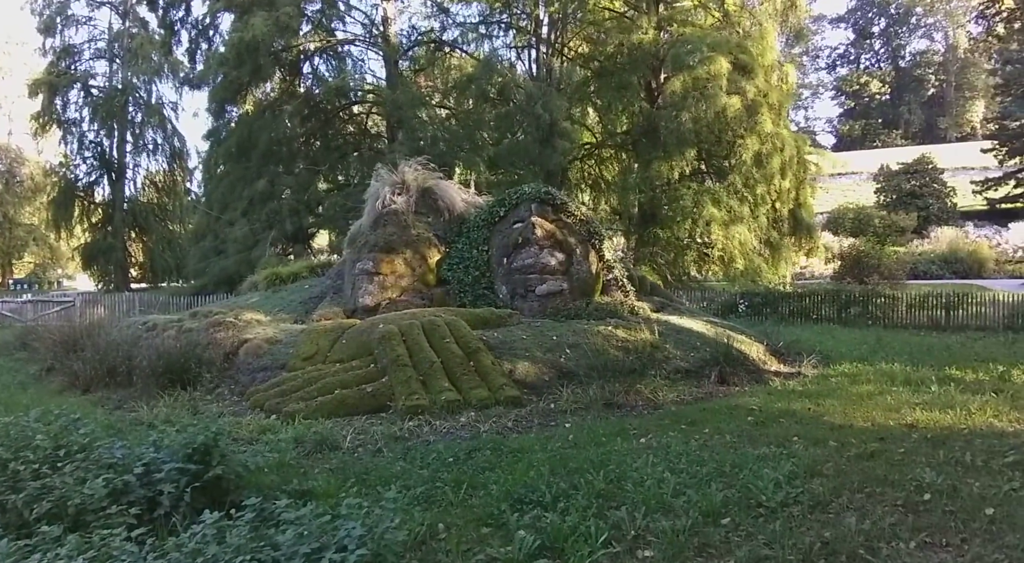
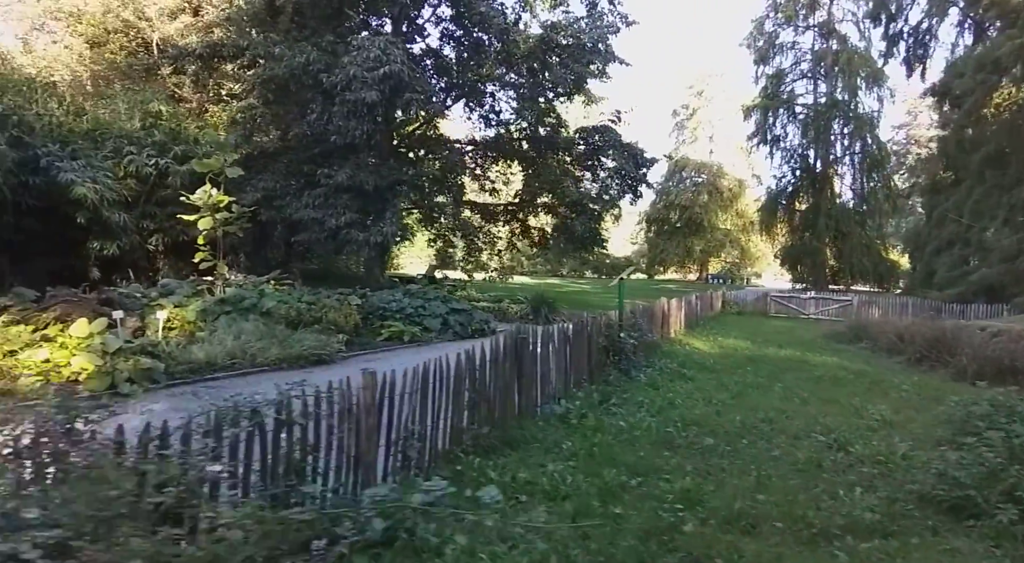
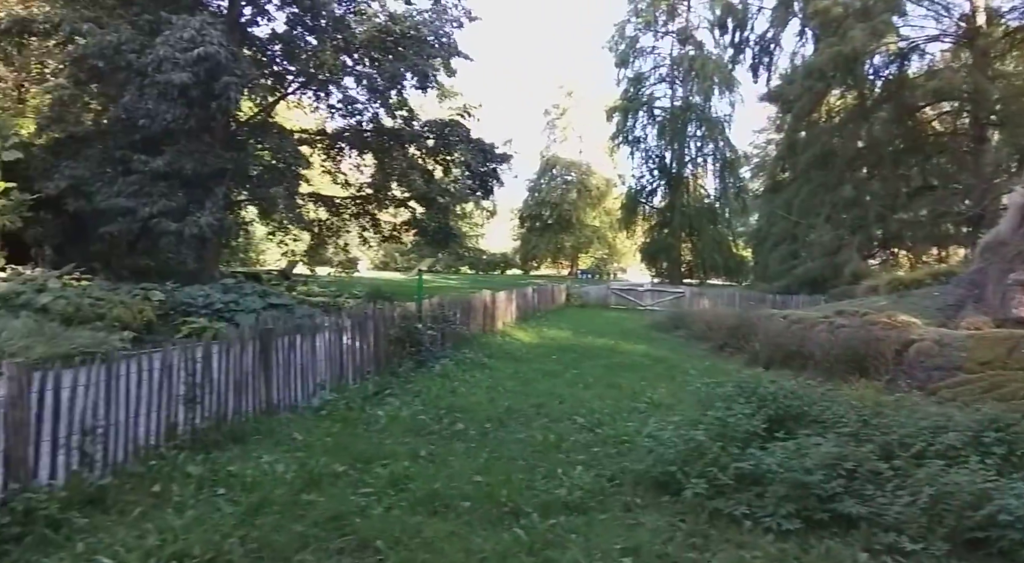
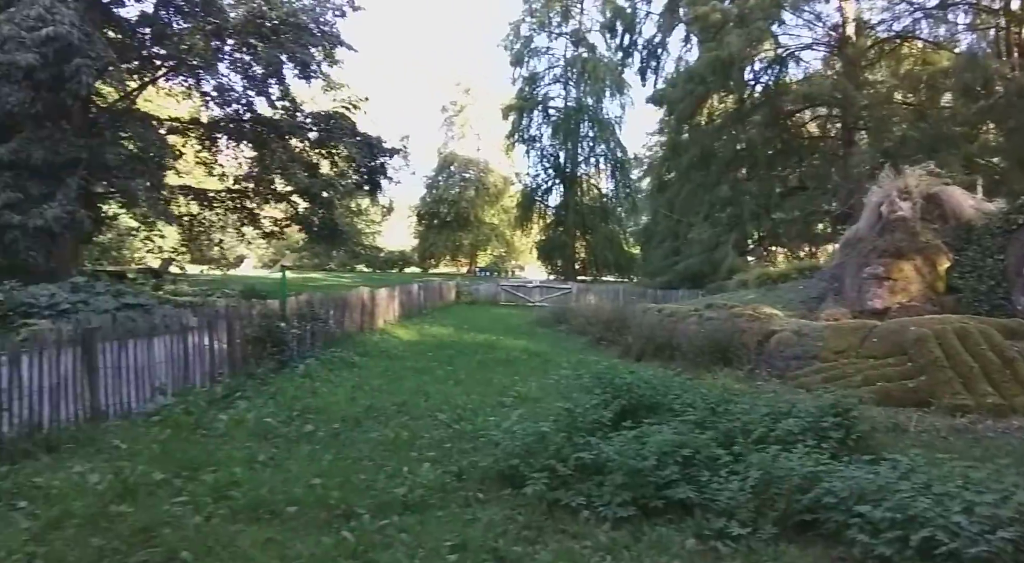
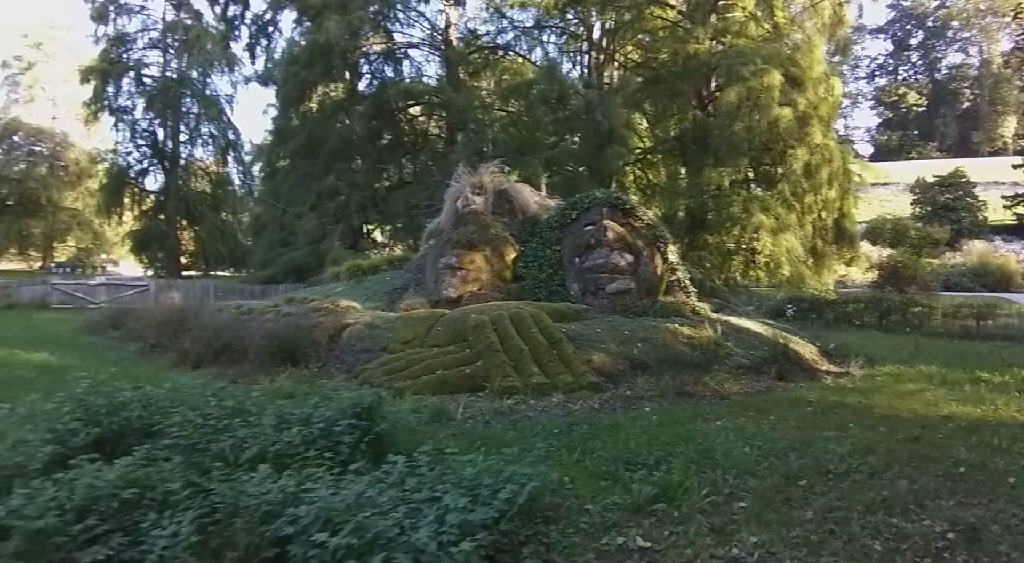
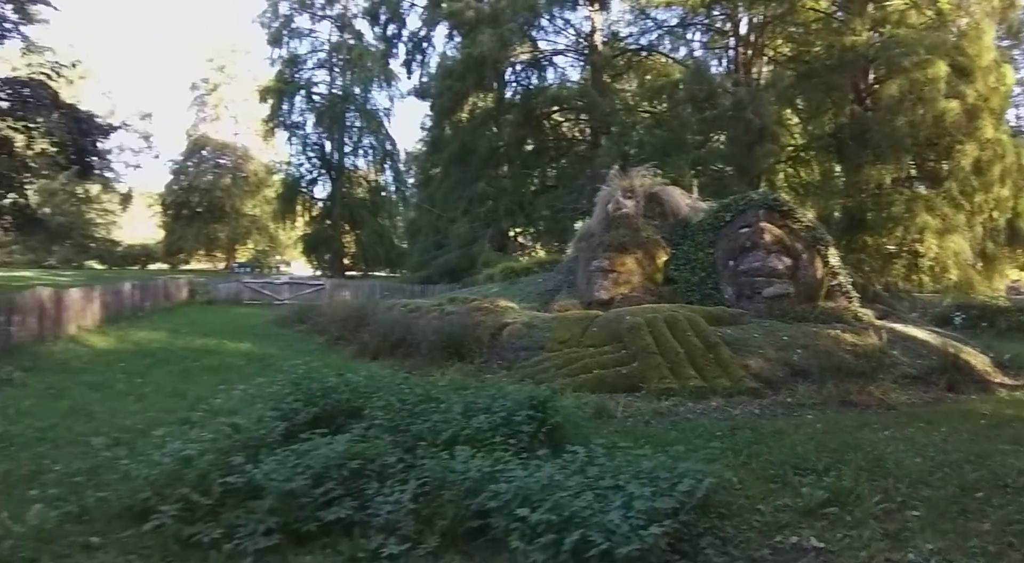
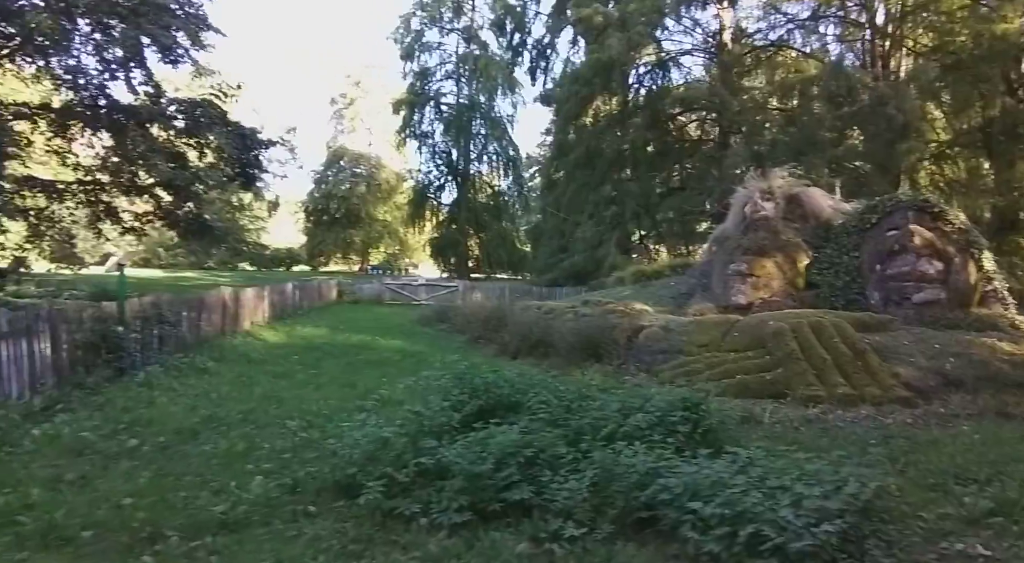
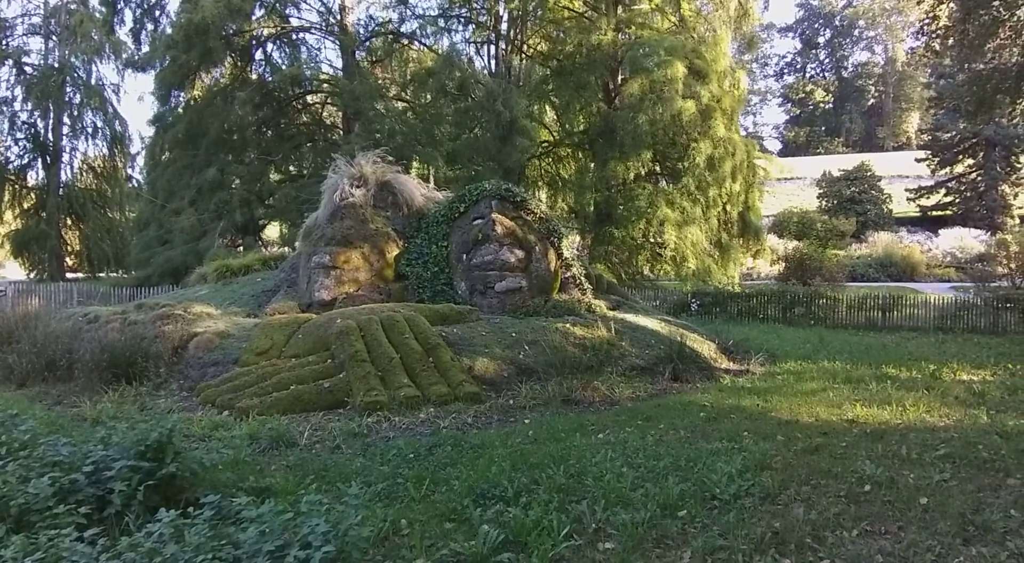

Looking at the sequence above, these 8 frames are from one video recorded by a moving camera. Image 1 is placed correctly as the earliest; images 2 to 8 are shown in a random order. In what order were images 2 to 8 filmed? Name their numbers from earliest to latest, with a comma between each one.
8, 5, 6, 7, 4, 3, 2
